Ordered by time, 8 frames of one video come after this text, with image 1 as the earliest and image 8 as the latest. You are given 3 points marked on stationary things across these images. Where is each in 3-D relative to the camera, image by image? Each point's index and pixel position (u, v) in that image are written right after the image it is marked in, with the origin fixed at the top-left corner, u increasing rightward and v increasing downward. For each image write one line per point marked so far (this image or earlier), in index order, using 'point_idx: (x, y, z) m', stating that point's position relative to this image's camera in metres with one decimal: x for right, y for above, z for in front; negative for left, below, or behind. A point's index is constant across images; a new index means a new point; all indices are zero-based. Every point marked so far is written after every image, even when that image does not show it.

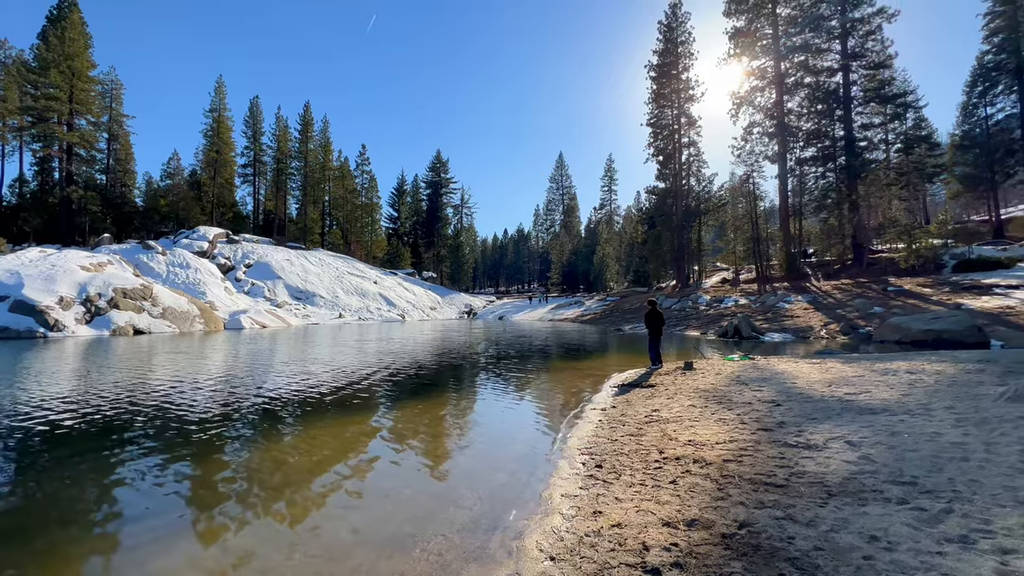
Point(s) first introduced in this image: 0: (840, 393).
0: (+3.4, -1.1, +4.6) m
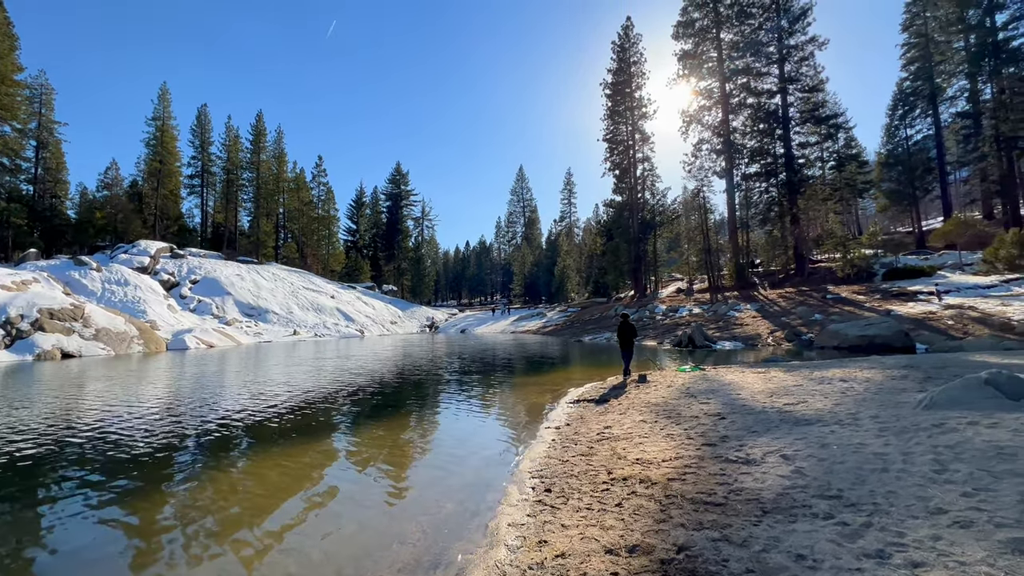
0: (+2.9, -1.3, +4.9) m
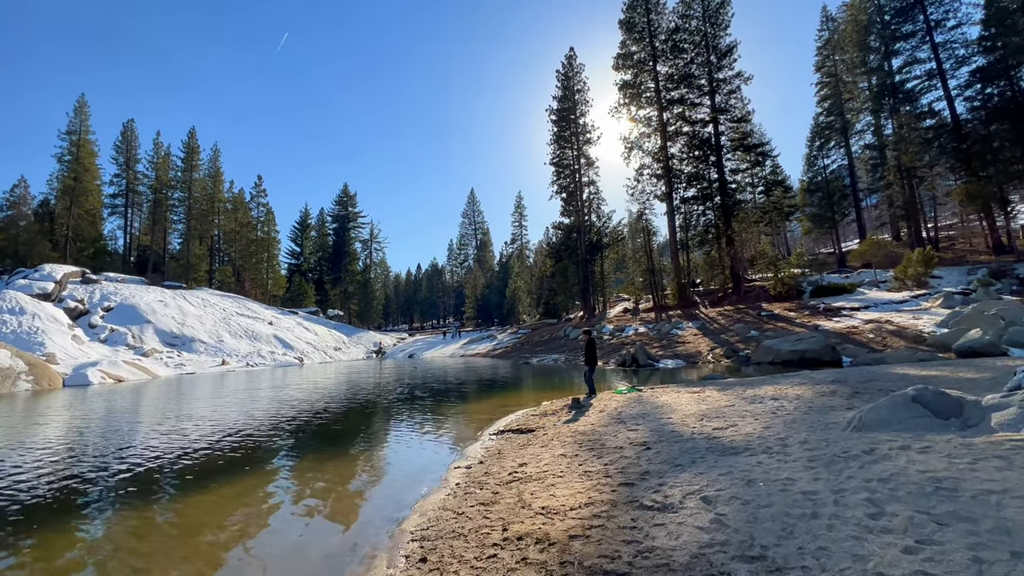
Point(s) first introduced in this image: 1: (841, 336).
0: (+2.0, -1.4, +4.5) m
1: (+12.6, -1.8, +17.1) m
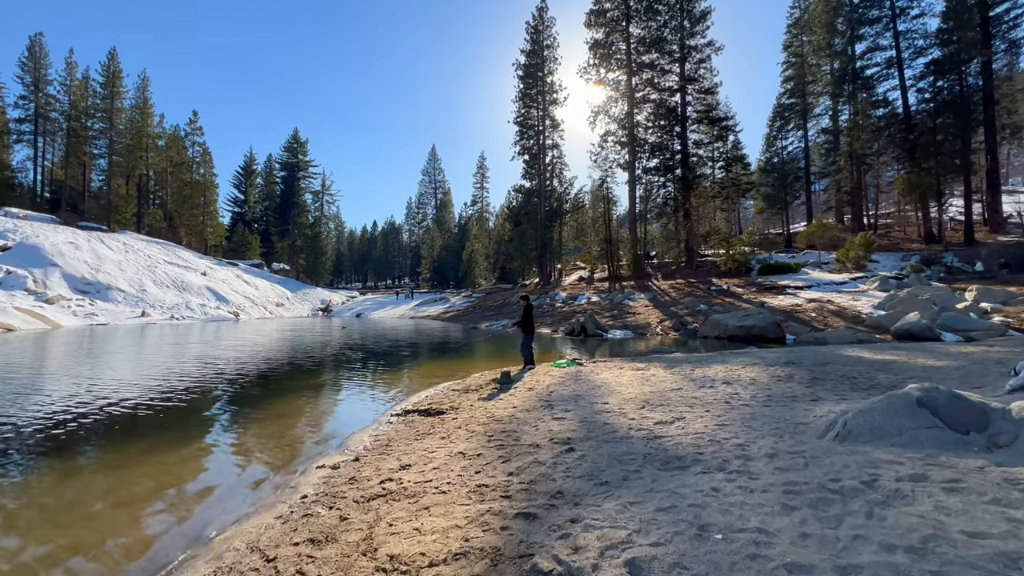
0: (+1.1, -1.1, +3.6) m
1: (+10.5, -1.0, +17.1) m
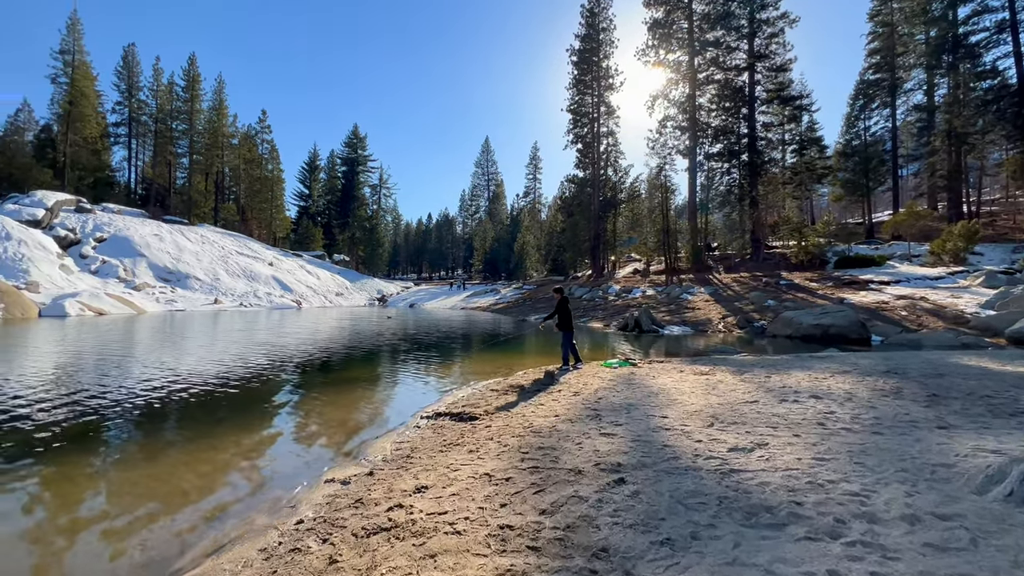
0: (+1.4, -1.0, +2.9) m
1: (+12.3, -0.8, +15.2) m
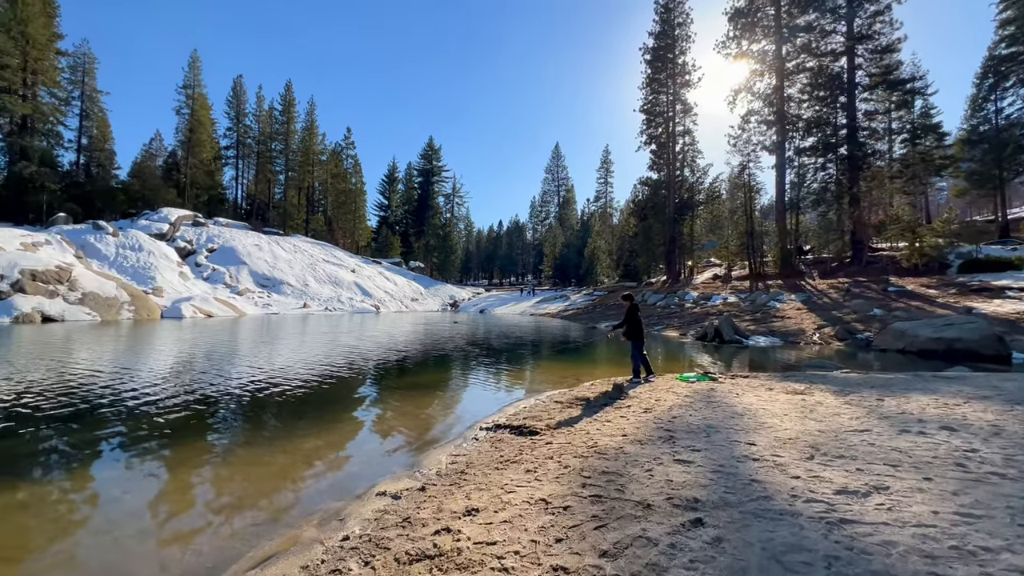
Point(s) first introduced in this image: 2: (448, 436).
0: (+1.7, -1.1, +2.4) m
1: (+14.4, -1.0, +12.9) m
2: (-0.8, -2.0, +6.1) m
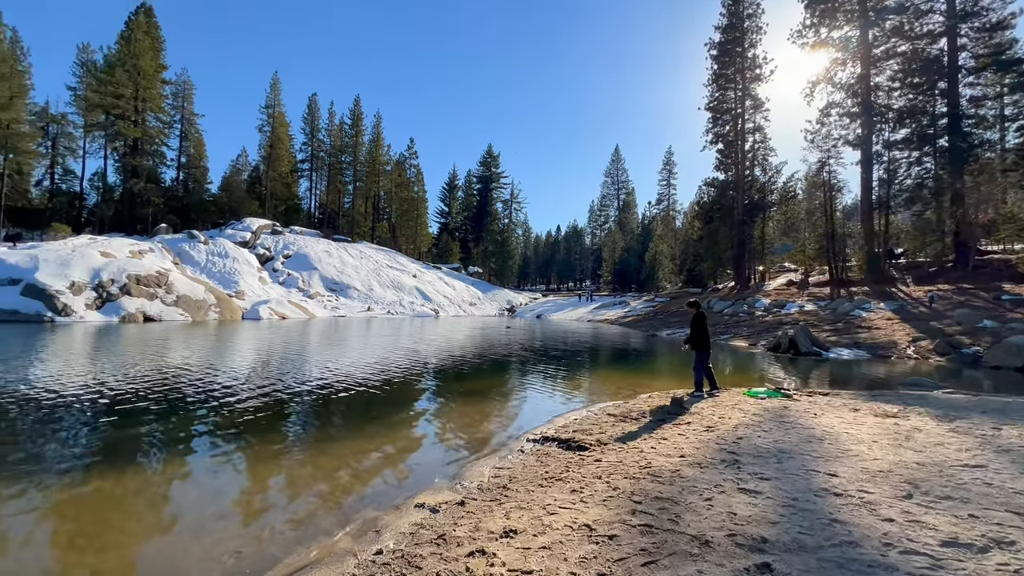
0: (+1.9, -1.1, +2.0) m
1: (+15.8, -1.3, +10.8) m
2: (-0.1, -2.0, +6.0) m
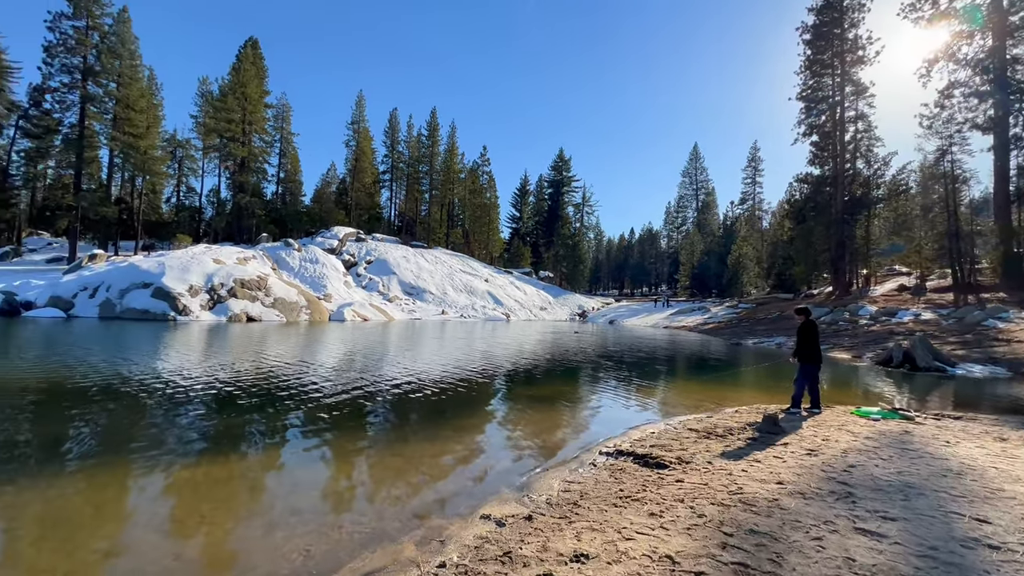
0: (+2.1, -1.1, +1.5) m
1: (+17.3, -1.4, +8.0) m
2: (+0.8, -2.1, +5.7) m
